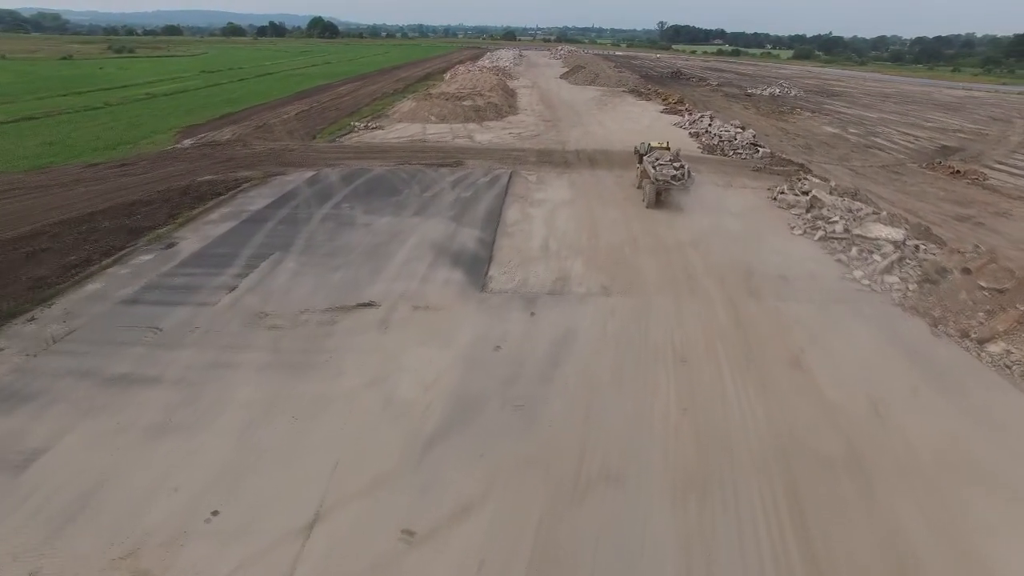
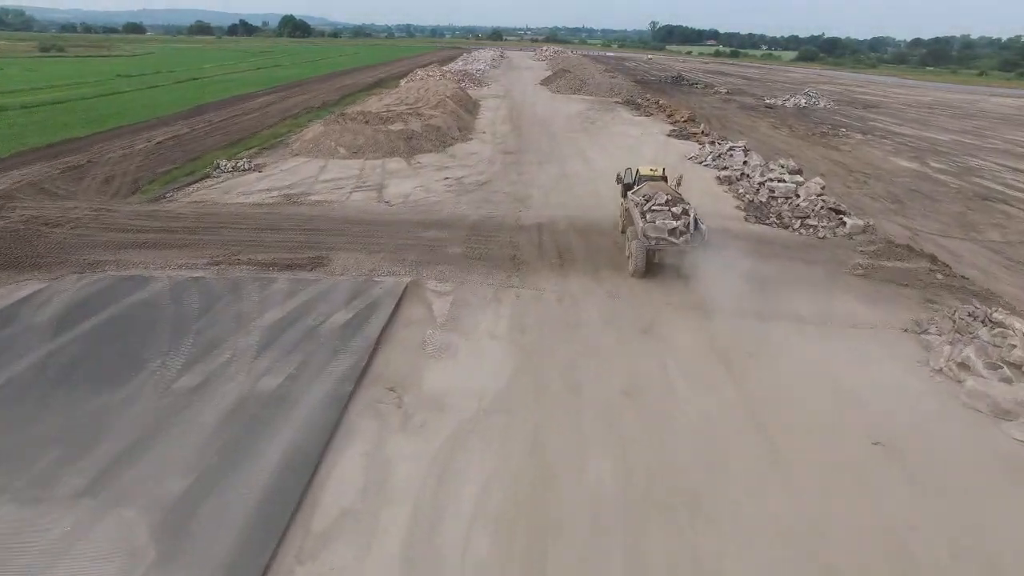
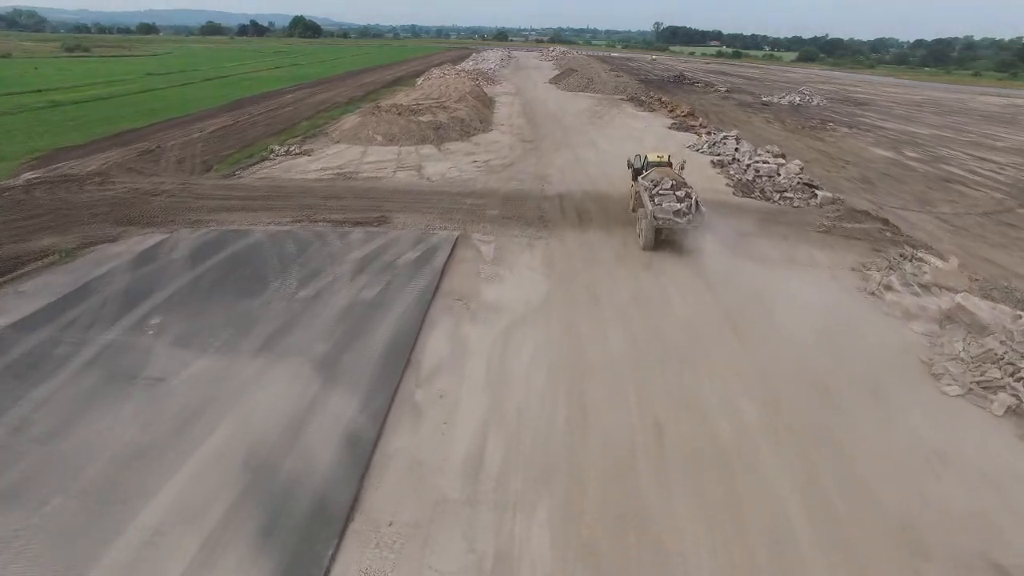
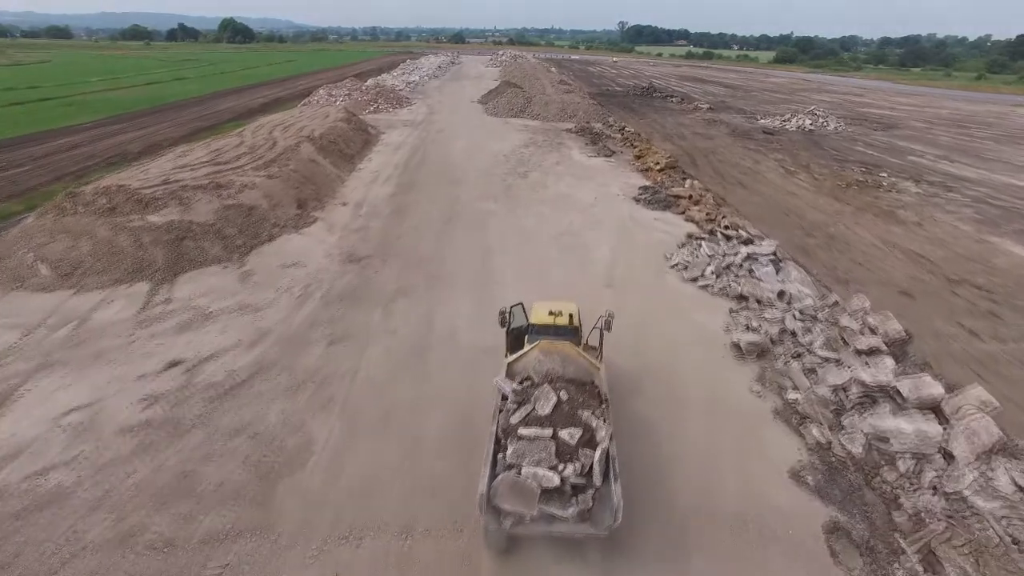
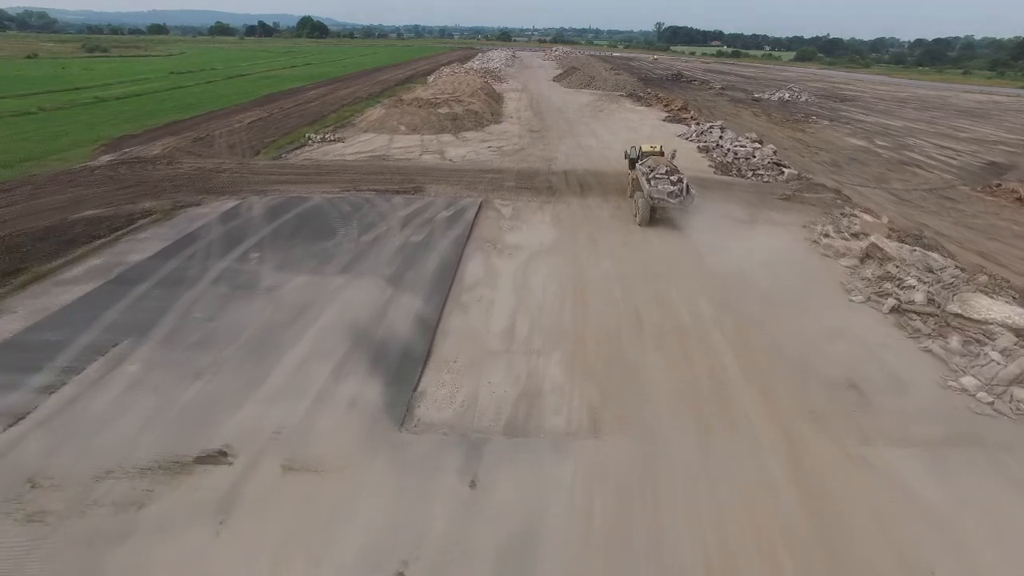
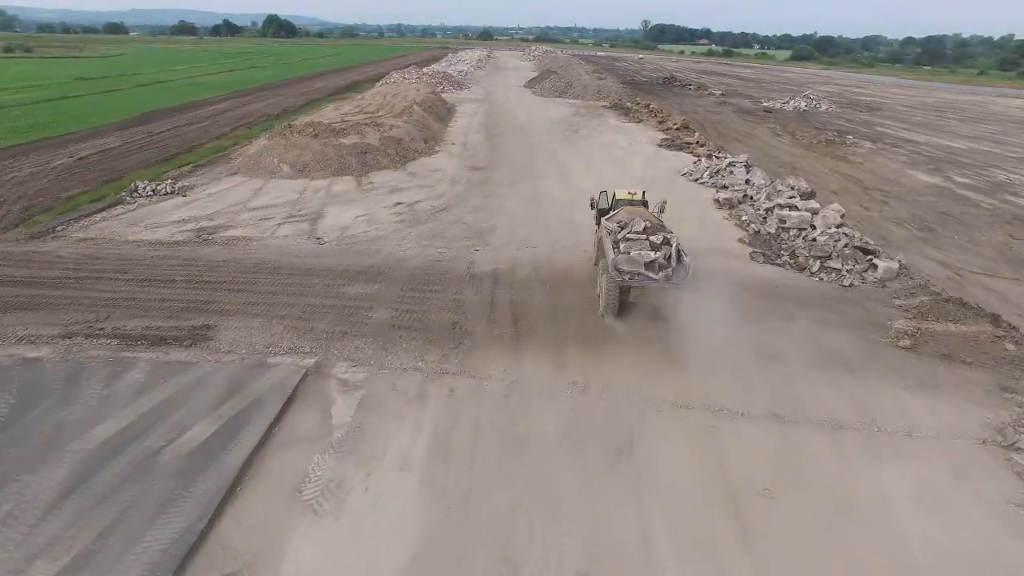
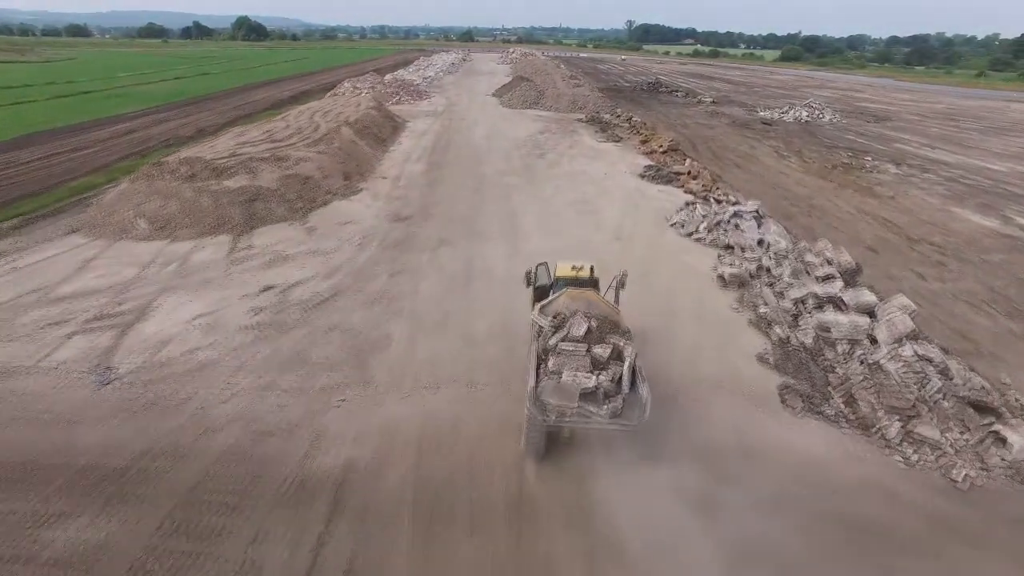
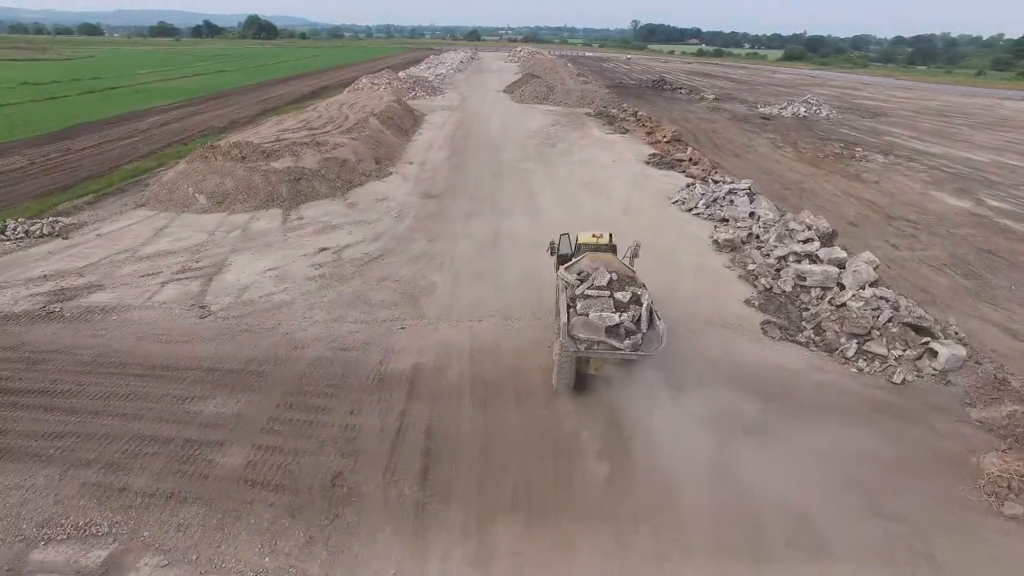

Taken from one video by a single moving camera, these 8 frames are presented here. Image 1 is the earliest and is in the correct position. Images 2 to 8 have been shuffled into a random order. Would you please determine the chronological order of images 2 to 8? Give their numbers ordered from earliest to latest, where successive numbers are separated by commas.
5, 3, 2, 6, 8, 7, 4
